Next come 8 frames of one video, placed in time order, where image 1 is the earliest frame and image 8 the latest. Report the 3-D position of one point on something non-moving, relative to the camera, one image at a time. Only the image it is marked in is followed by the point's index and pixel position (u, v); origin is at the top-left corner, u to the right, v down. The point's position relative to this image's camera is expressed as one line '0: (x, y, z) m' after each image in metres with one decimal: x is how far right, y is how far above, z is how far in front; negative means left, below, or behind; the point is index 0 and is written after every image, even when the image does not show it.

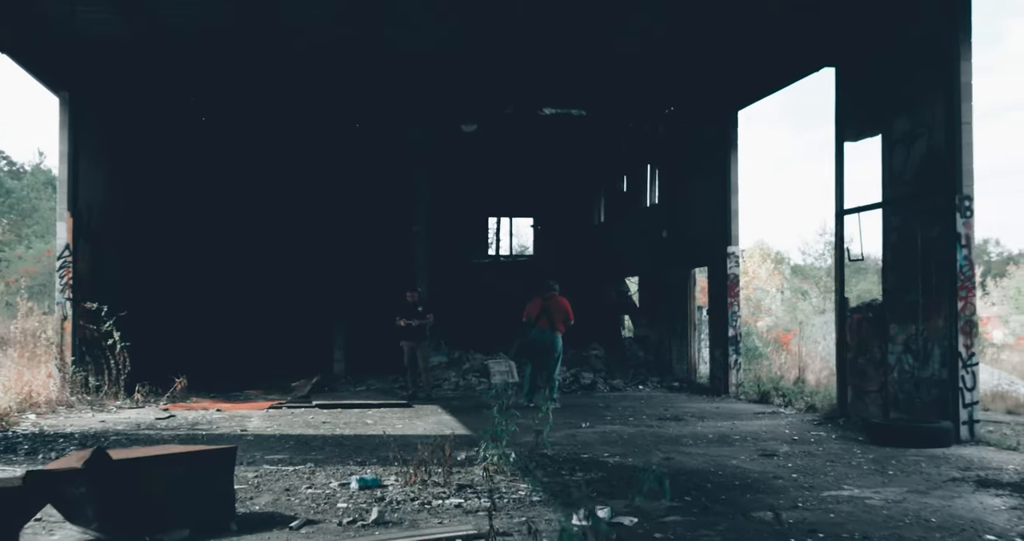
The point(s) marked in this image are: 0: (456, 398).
0: (-0.8, -1.8, +14.0) m
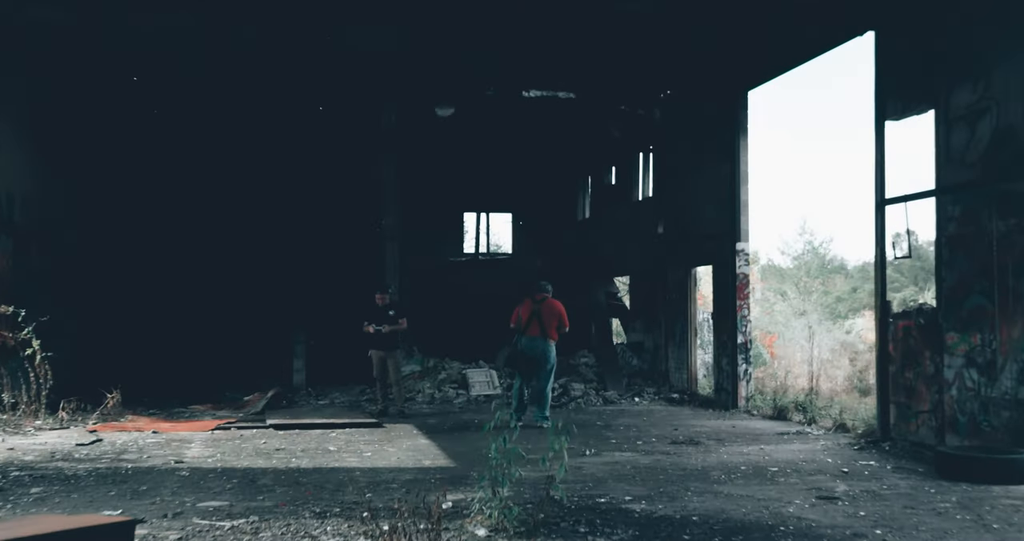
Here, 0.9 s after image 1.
0: (-1.0, -1.8, +12.3) m
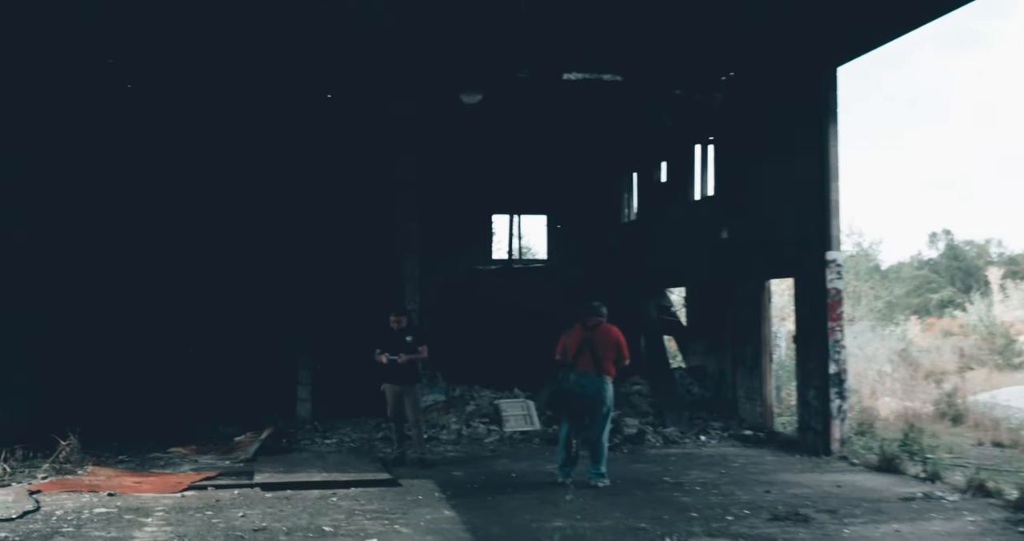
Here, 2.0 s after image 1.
0: (-0.5, -1.9, +10.1) m
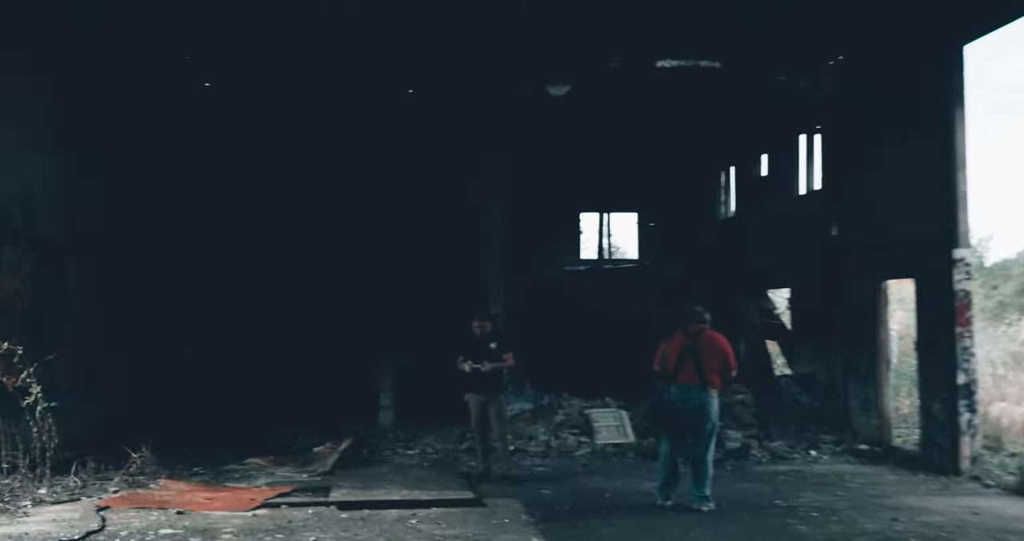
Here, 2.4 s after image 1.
0: (+0.4, -2.0, +9.4) m
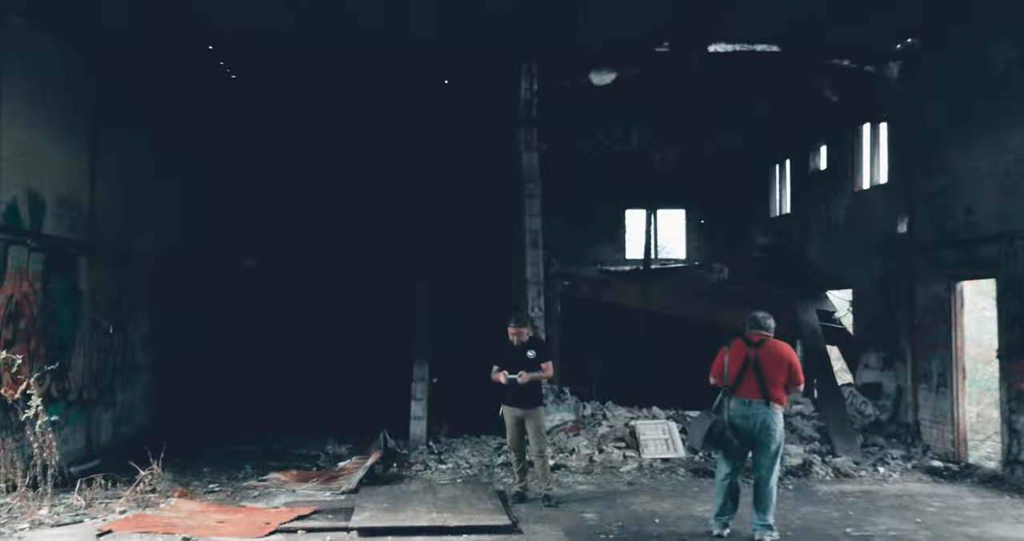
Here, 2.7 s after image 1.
0: (+0.7, -2.0, +8.6) m
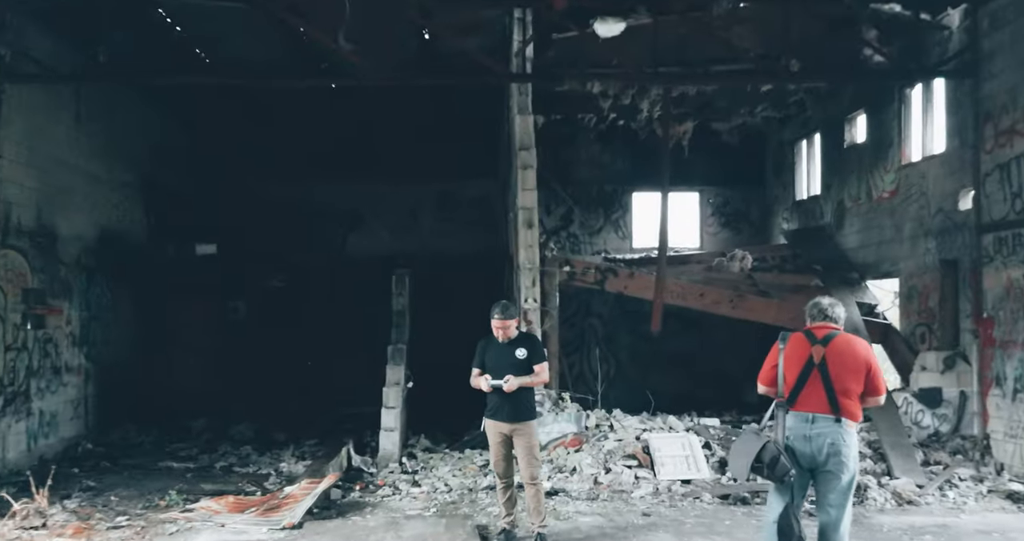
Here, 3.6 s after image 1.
0: (+0.6, -1.8, +6.8) m
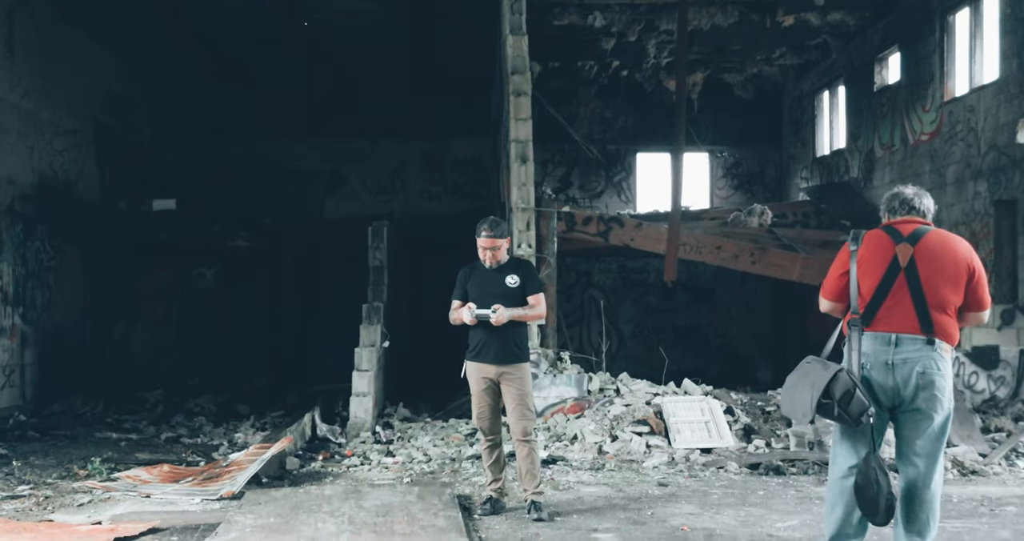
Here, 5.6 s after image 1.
0: (+0.5, -1.3, +5.5) m
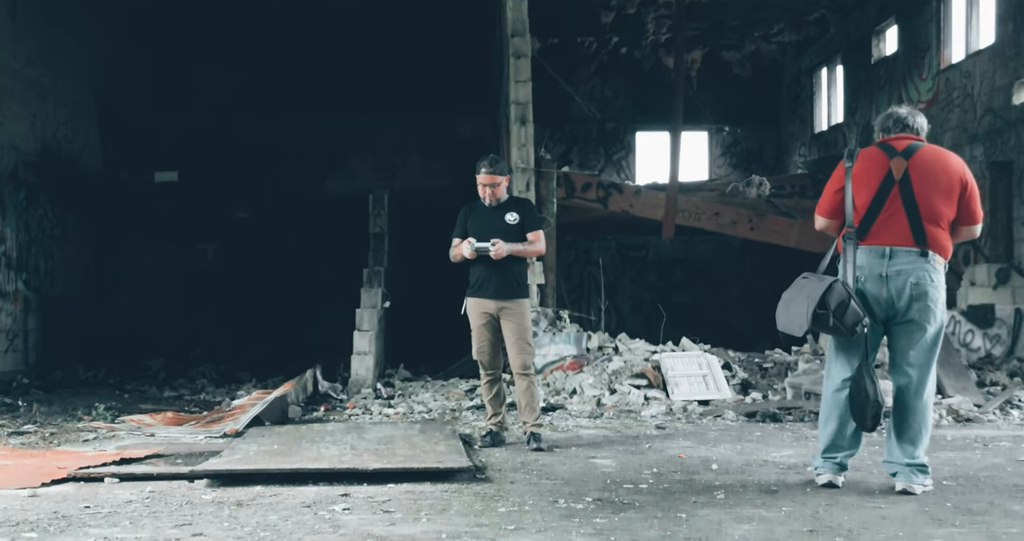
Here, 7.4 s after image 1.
0: (+0.5, -1.0, +5.6) m
